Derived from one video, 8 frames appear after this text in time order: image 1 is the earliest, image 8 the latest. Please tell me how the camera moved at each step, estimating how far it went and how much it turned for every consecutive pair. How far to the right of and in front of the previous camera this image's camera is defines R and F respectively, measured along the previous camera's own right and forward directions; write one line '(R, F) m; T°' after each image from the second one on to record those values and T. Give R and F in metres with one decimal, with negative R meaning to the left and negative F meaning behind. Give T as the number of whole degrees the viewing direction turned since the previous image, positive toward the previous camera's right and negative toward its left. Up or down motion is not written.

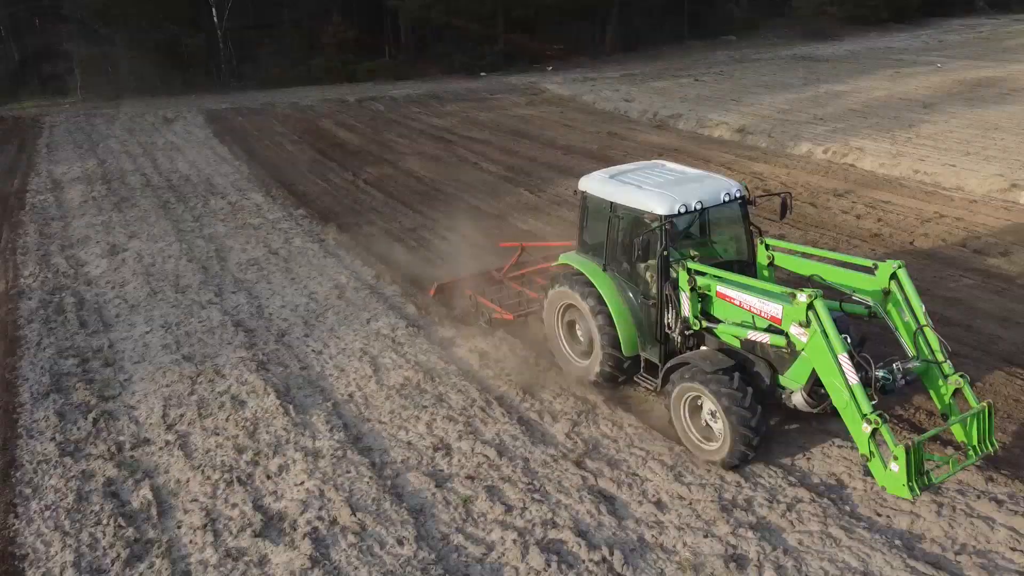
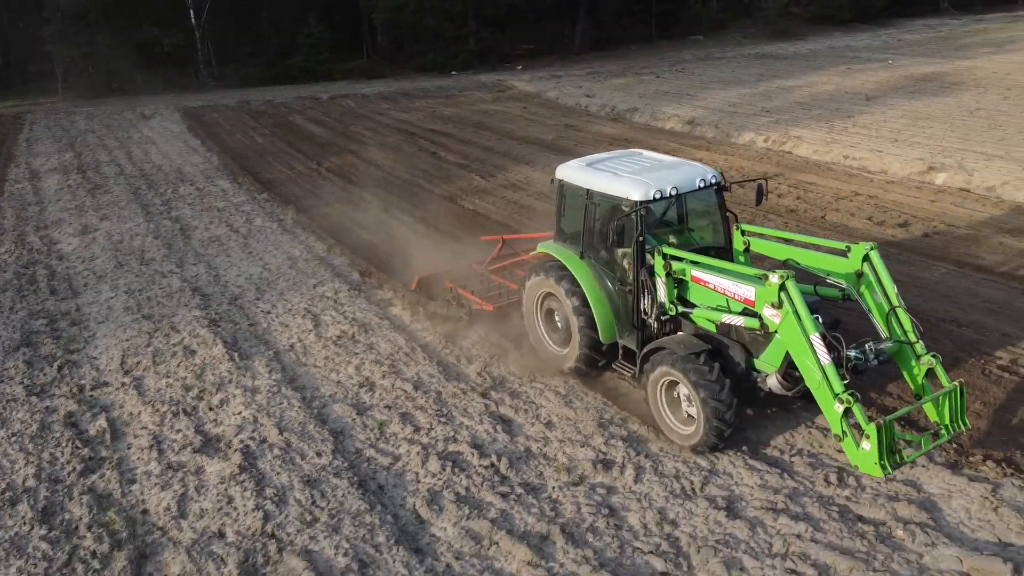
(+0.7, -0.9) m; +1°
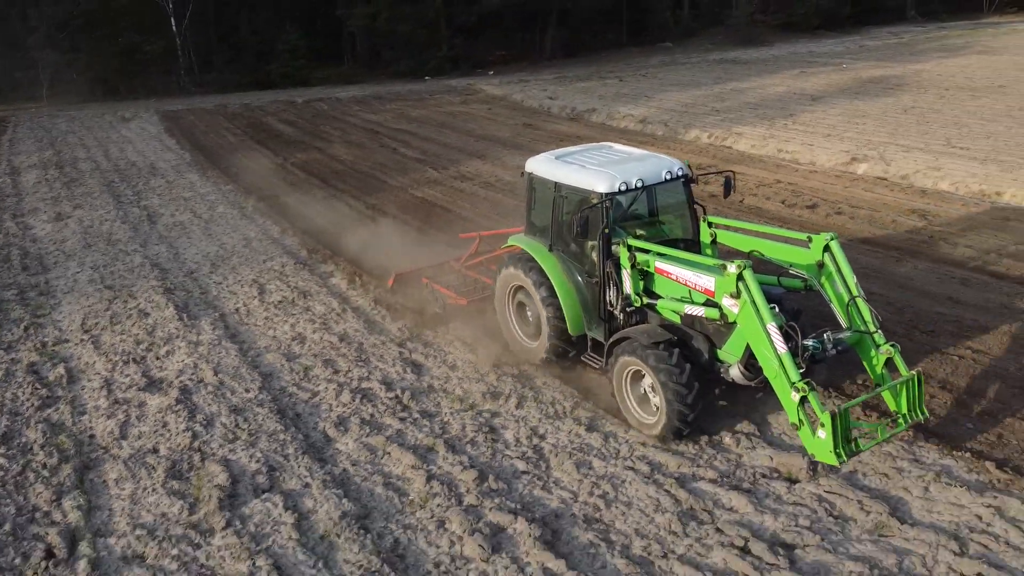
(+0.8, -0.9) m; 0°
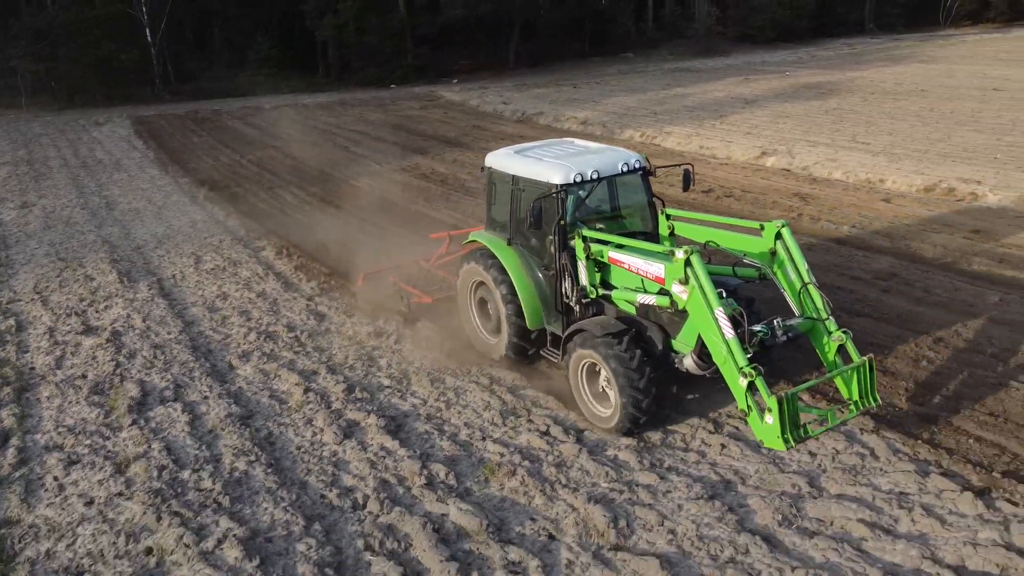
(+1.1, -1.2) m; +1°
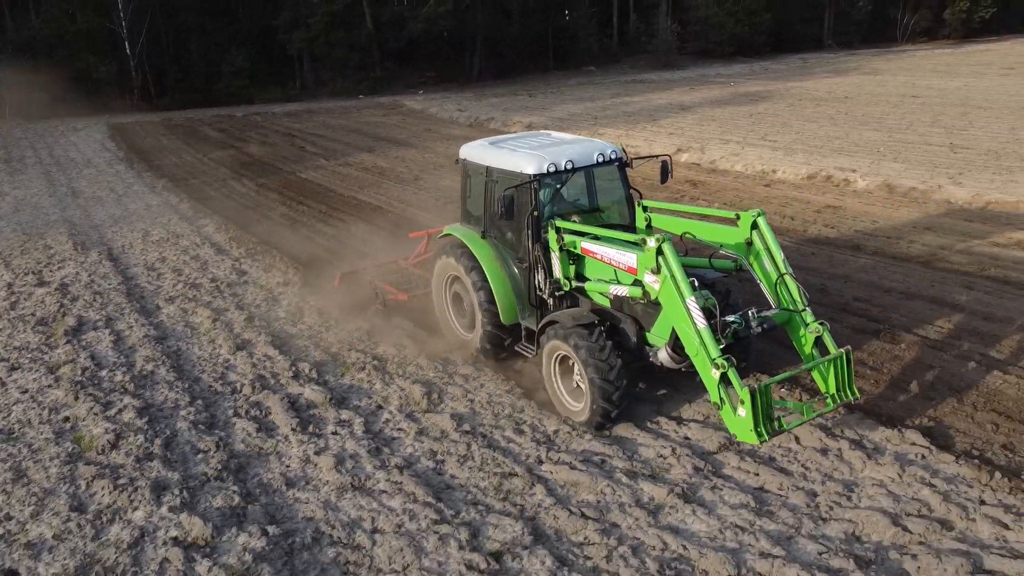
(+1.2, -1.5) m; 0°
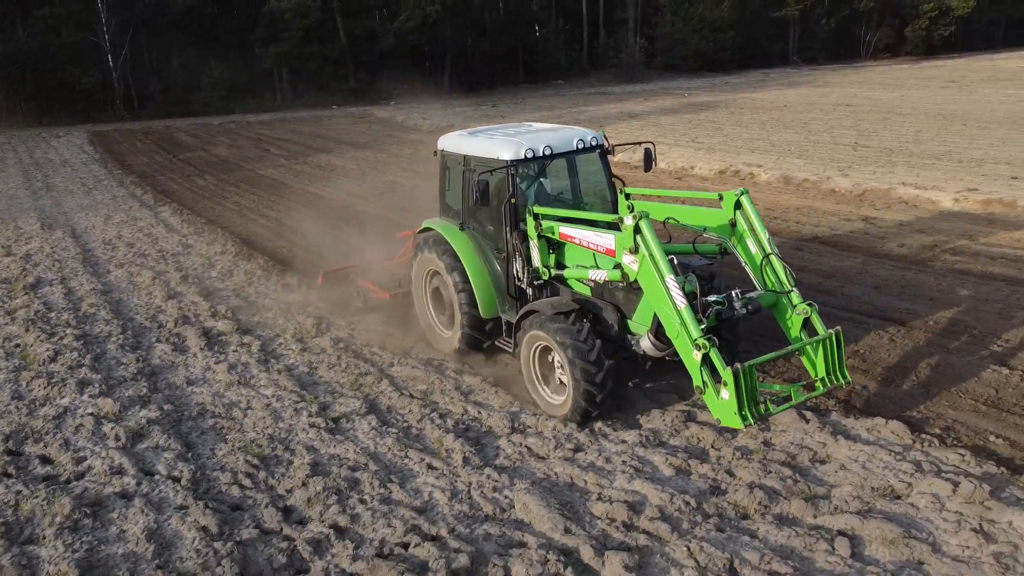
(+1.1, -1.3) m; 0°
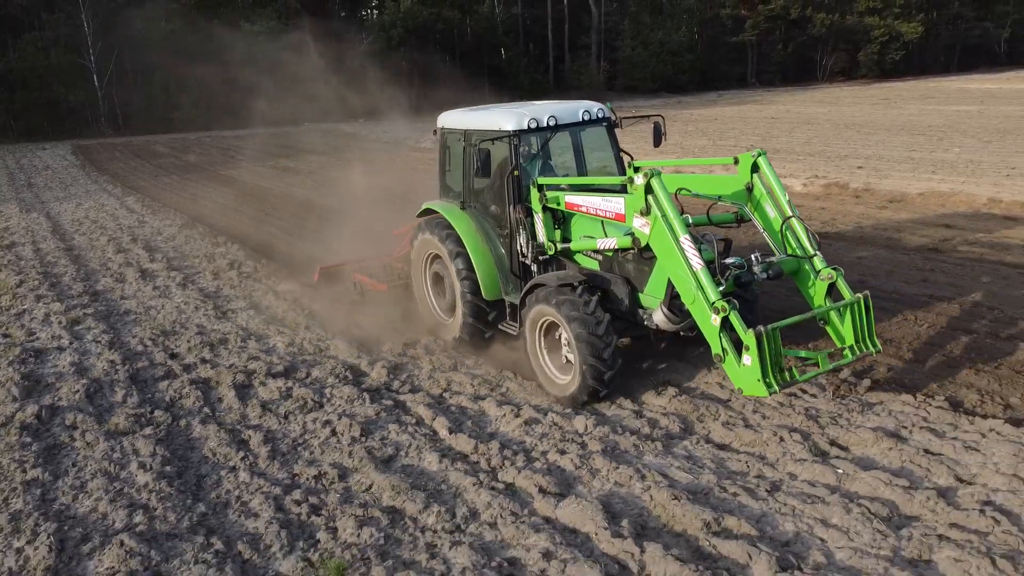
(+1.5, -2.0) m; 0°
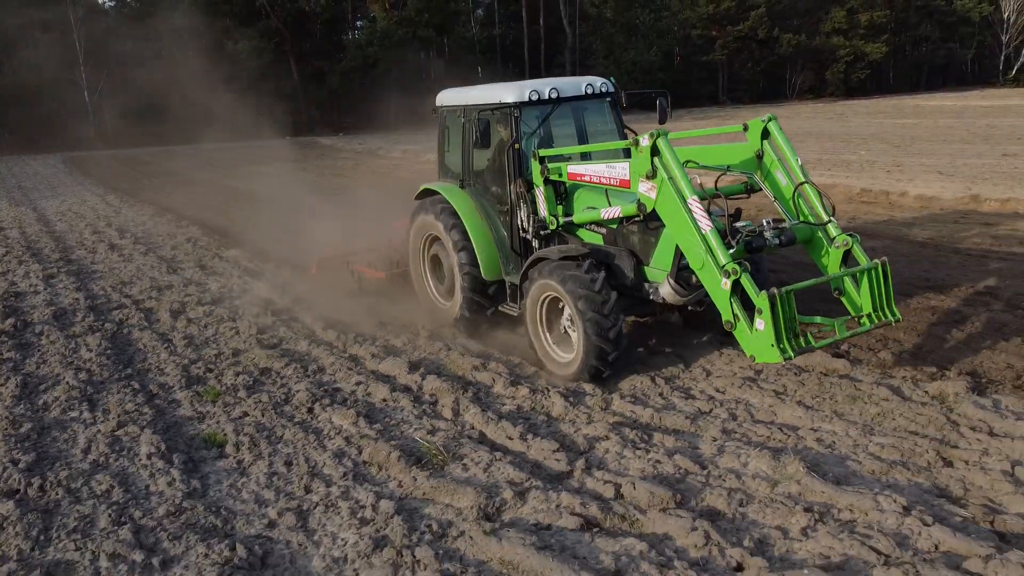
(+1.1, -1.6) m; 0°
